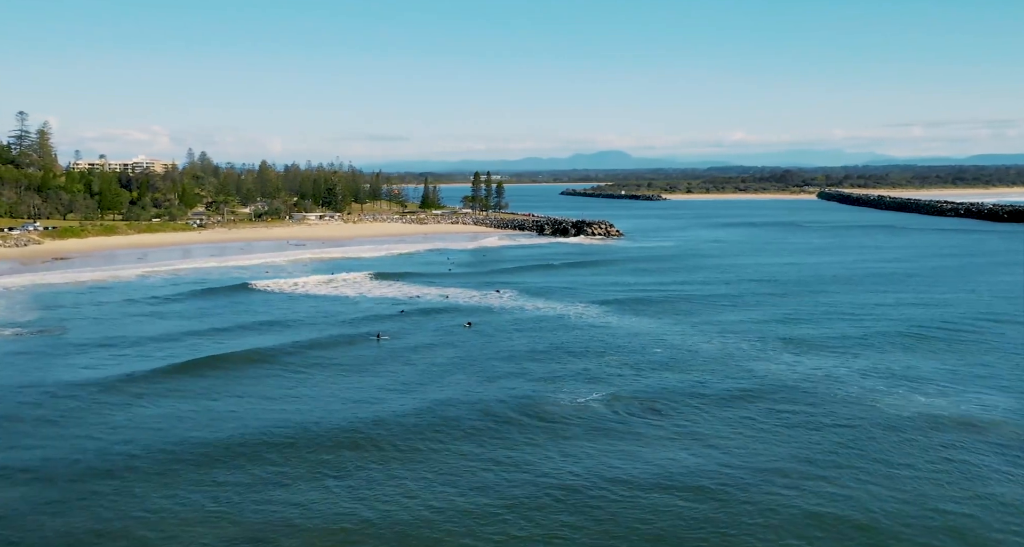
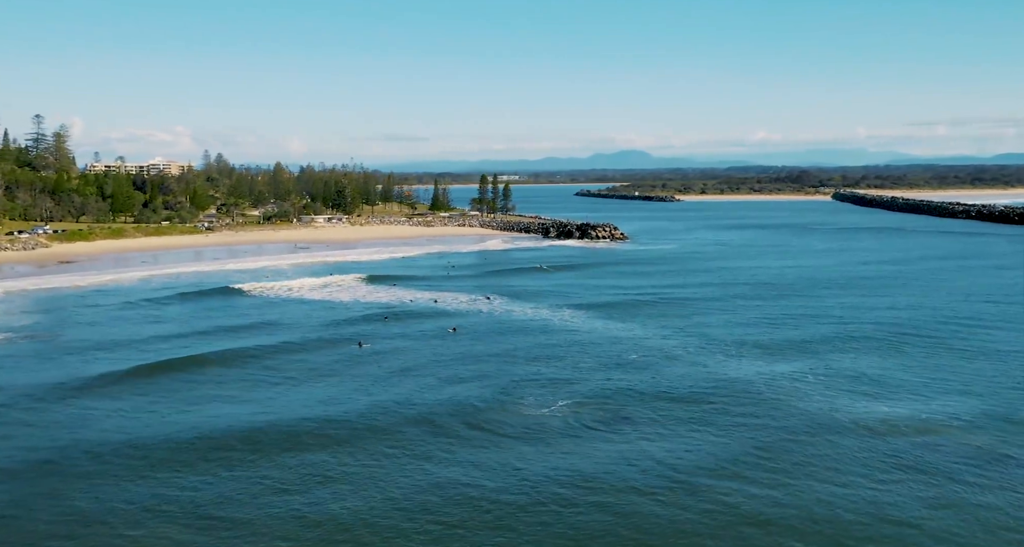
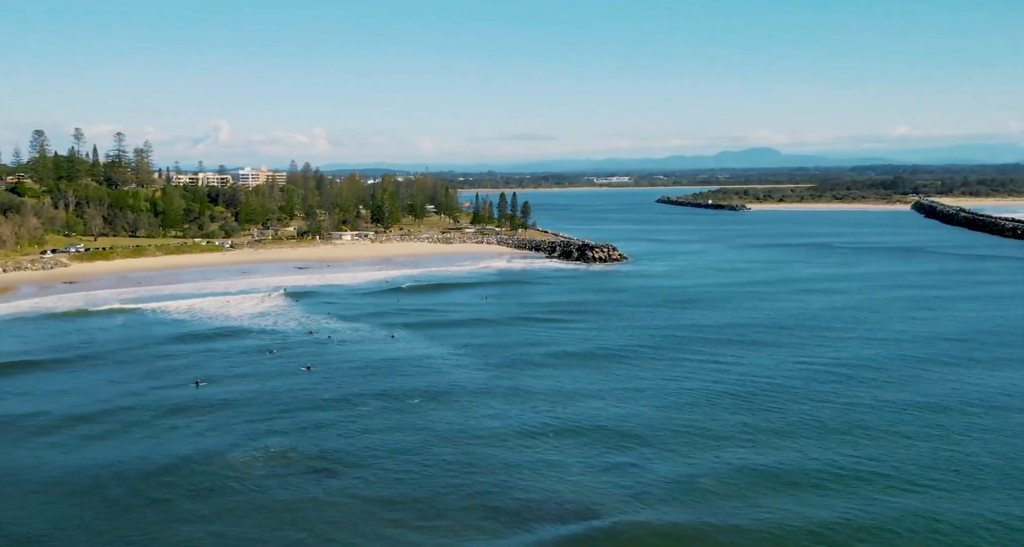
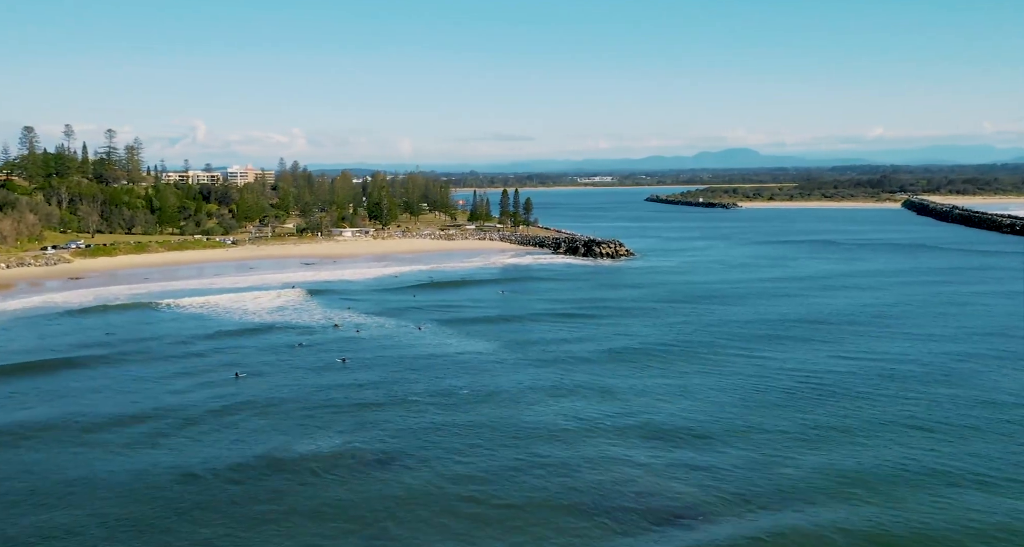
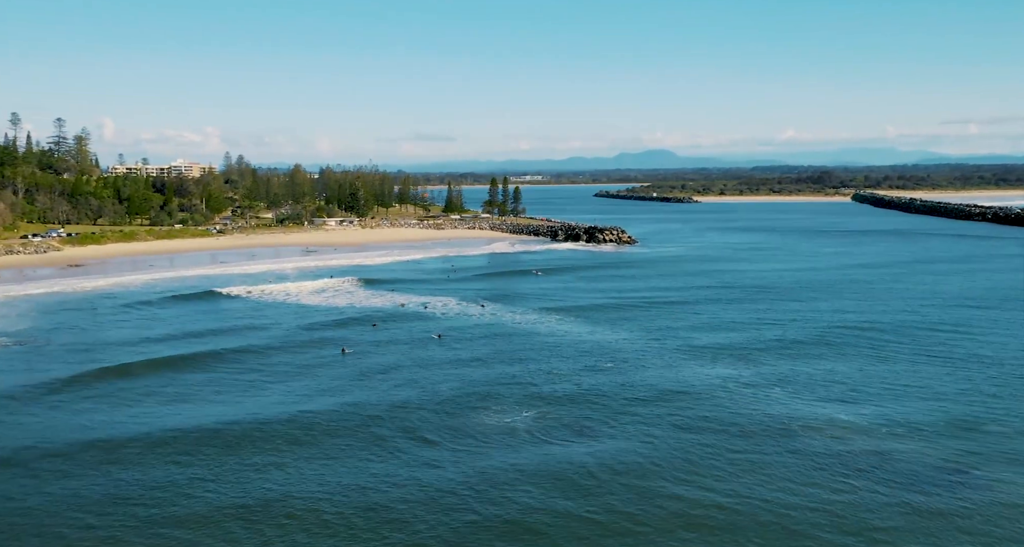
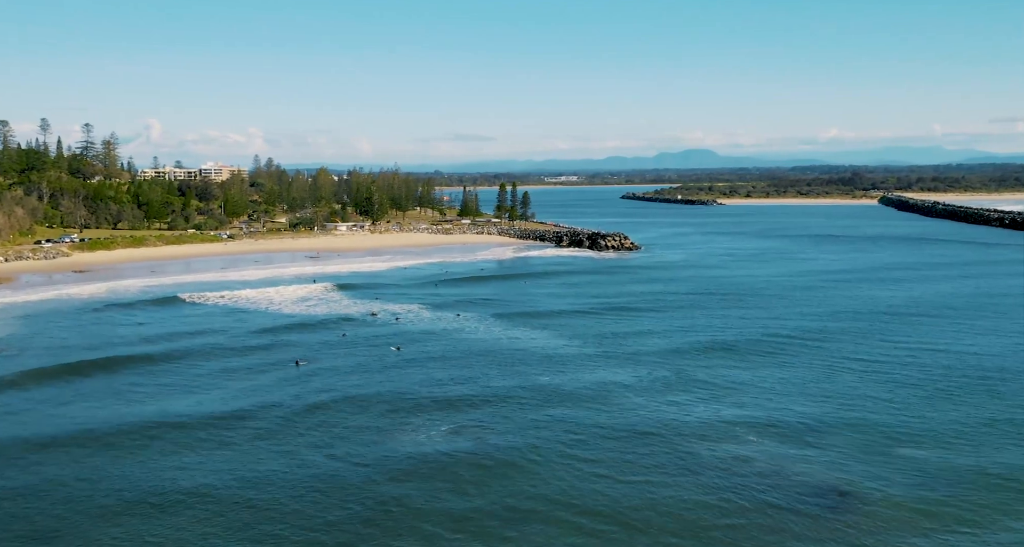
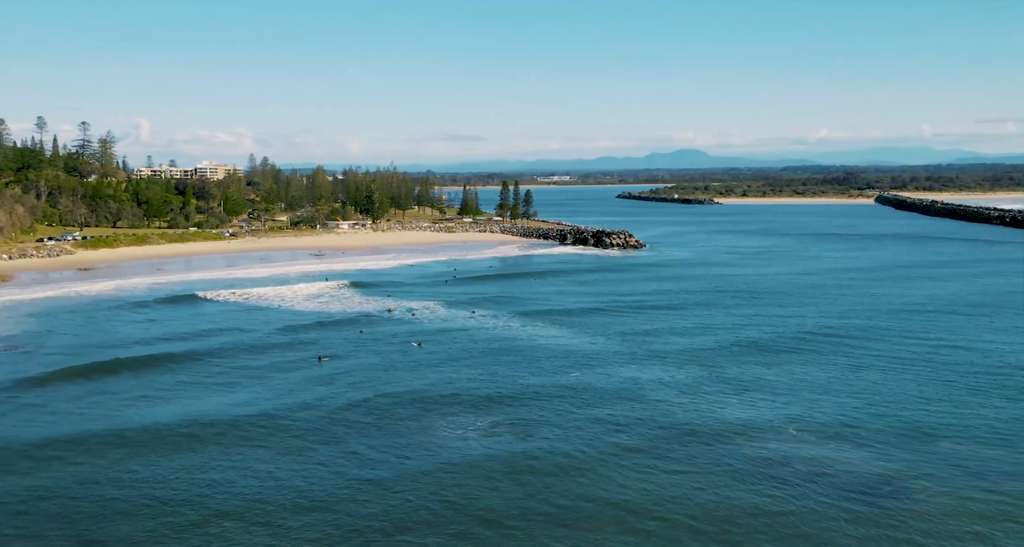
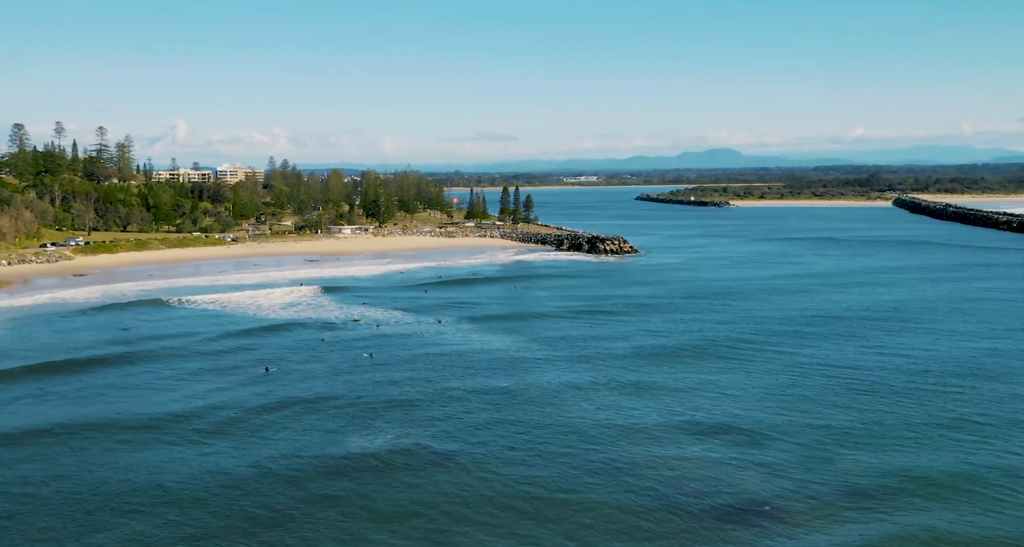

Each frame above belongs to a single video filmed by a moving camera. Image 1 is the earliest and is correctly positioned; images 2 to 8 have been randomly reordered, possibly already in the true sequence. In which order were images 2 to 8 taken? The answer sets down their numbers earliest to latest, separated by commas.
2, 5, 7, 6, 8, 4, 3
